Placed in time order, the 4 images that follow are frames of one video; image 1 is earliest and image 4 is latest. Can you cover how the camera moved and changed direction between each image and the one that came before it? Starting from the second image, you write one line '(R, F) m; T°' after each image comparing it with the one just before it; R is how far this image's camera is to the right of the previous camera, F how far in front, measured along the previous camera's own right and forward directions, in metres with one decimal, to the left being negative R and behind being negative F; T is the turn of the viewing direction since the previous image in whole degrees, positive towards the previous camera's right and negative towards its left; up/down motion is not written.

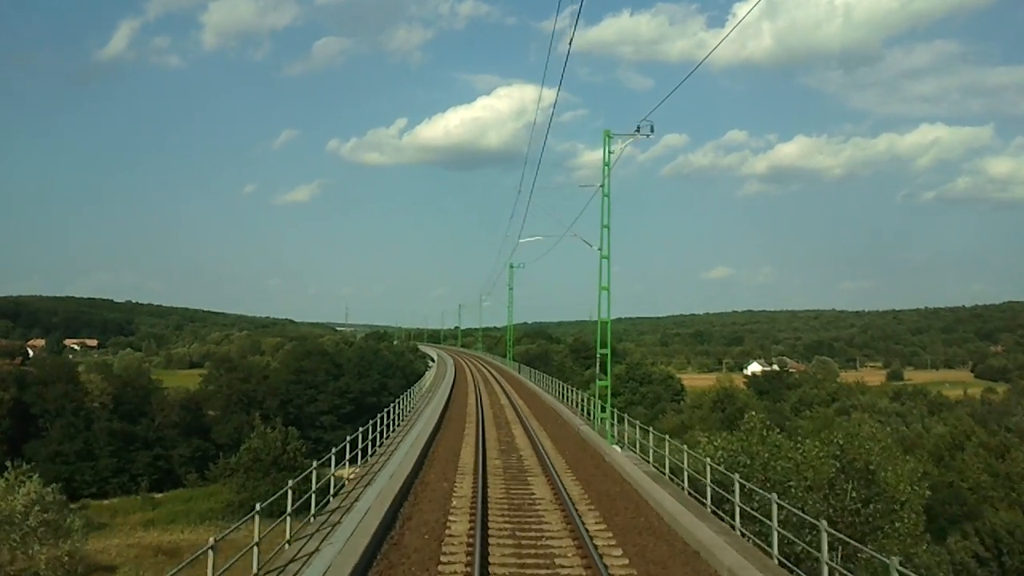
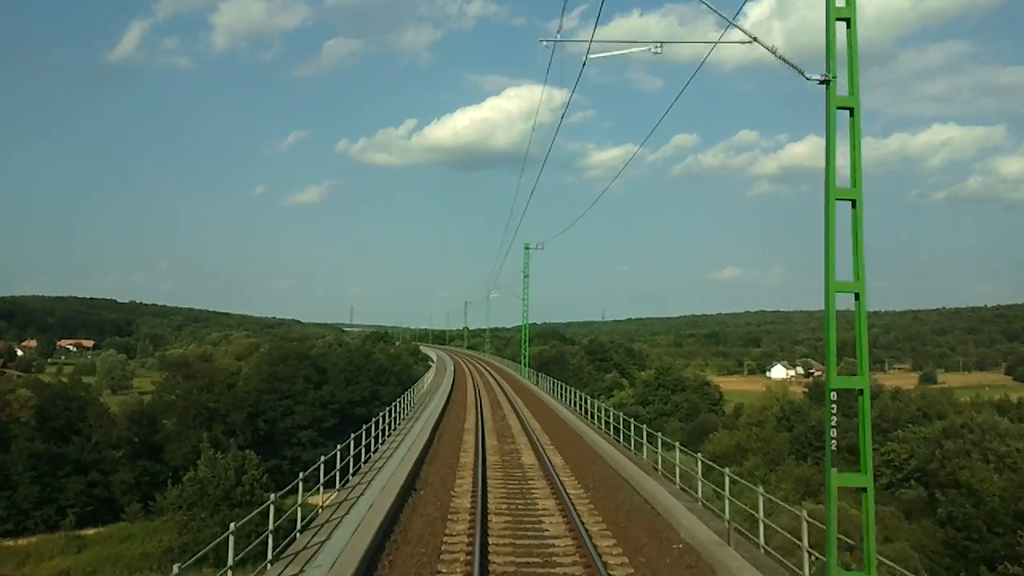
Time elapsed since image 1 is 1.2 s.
(-0.1, +4.3) m; -1°
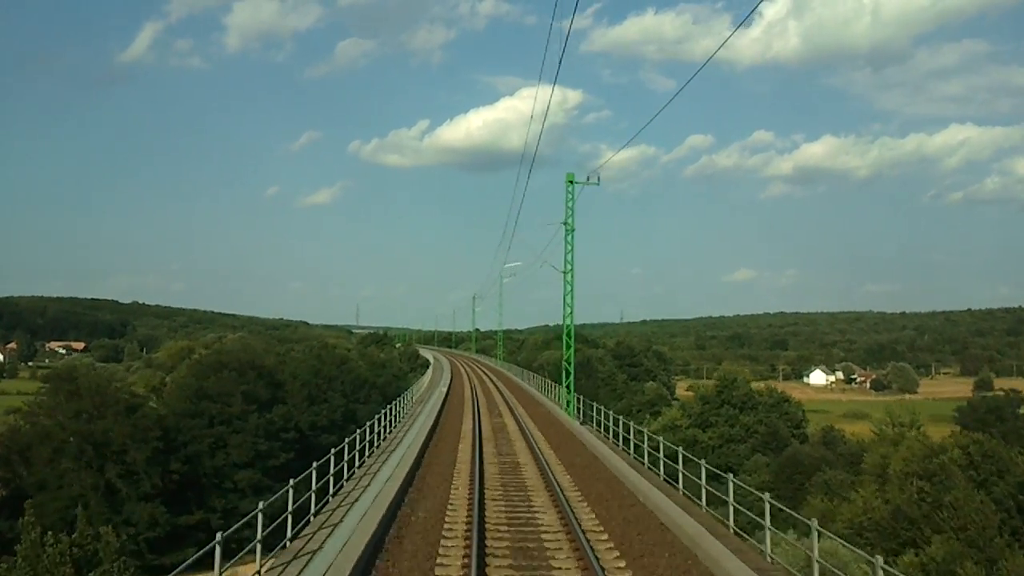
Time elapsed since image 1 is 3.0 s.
(-0.2, +6.6) m; -1°
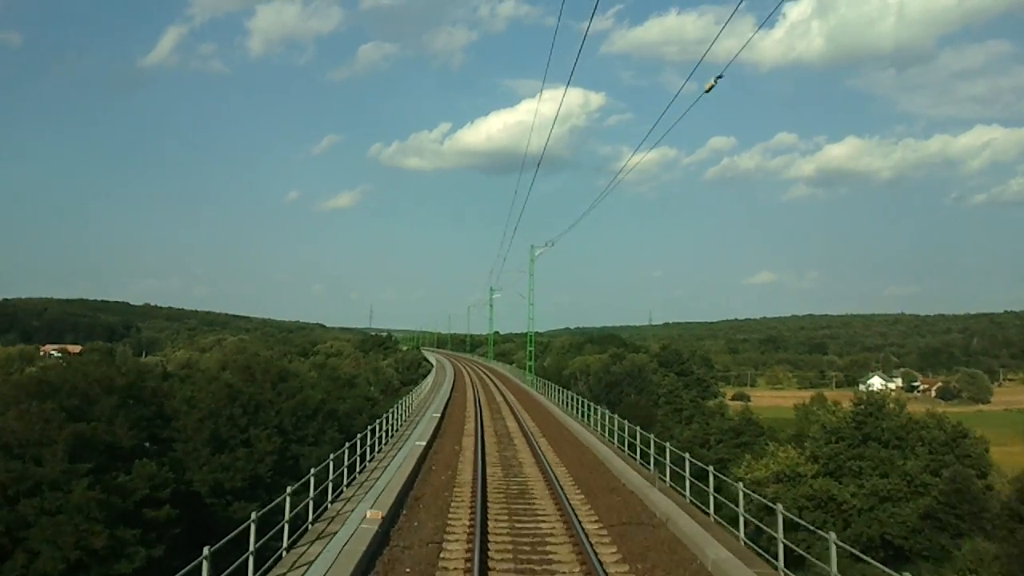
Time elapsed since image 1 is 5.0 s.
(-0.2, +7.4) m; -1°
